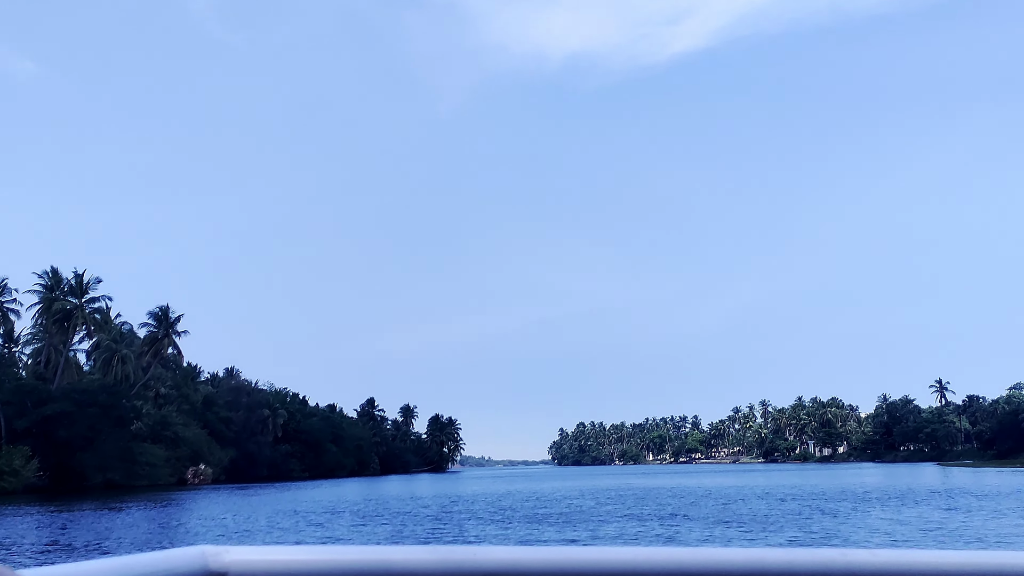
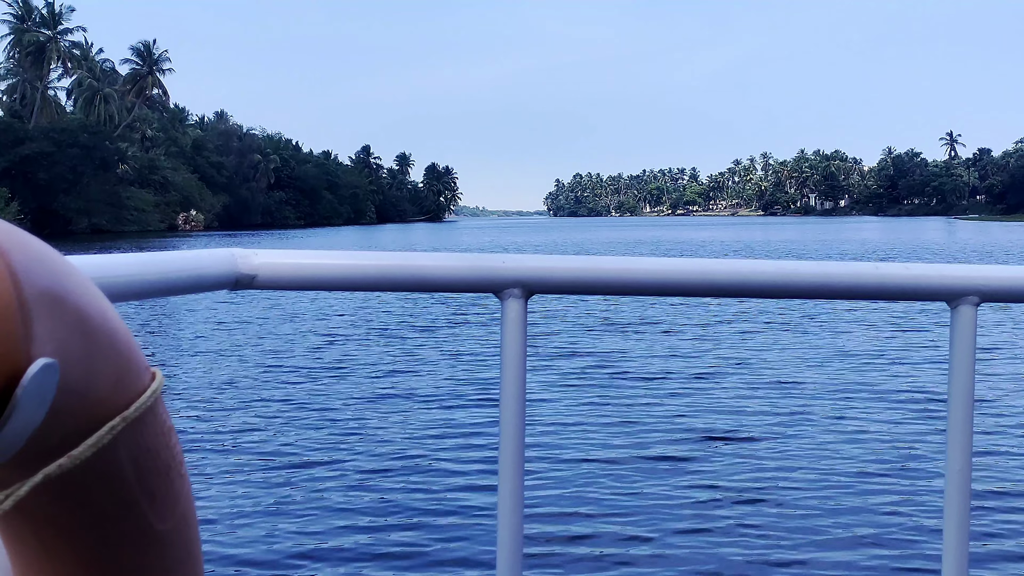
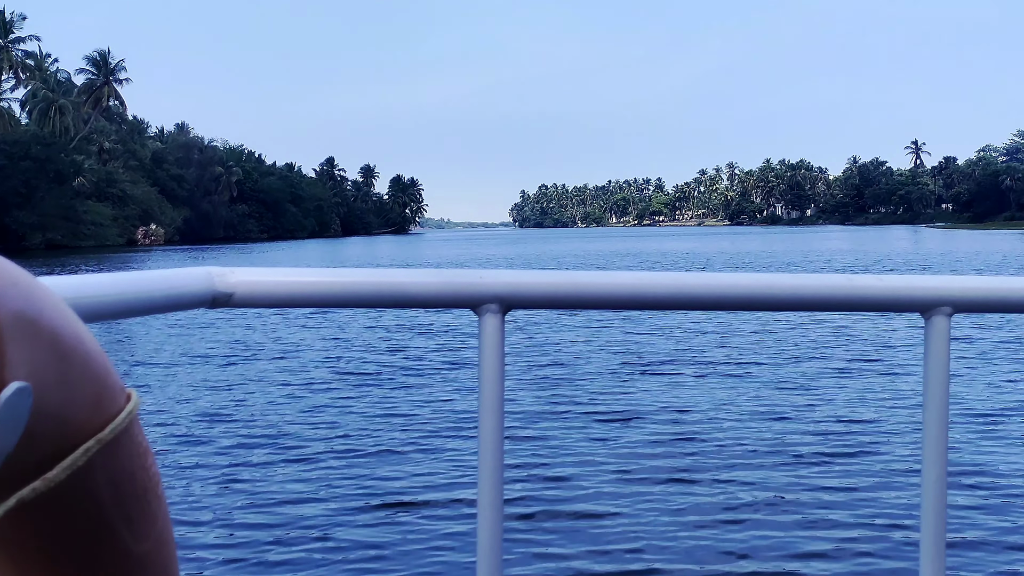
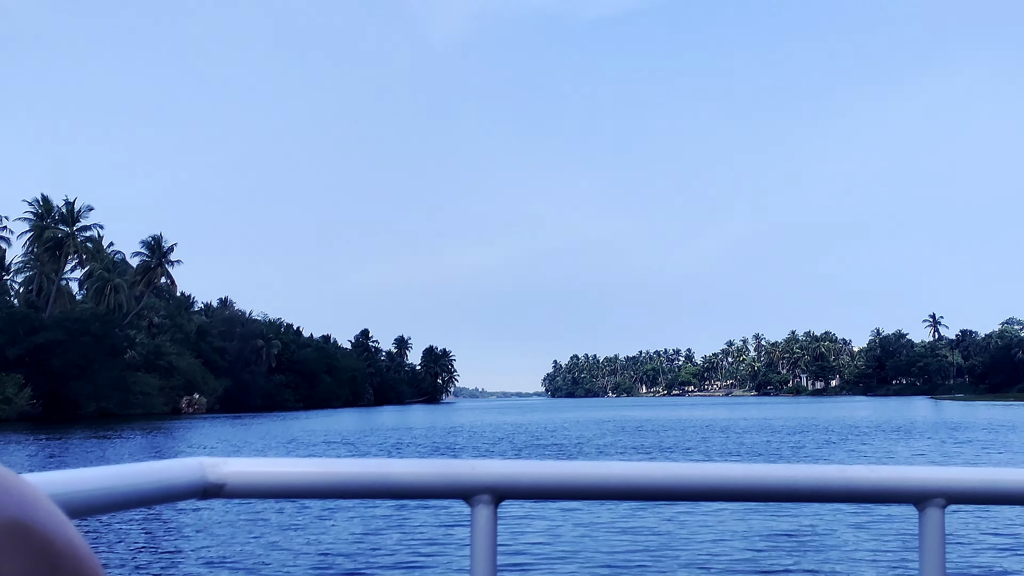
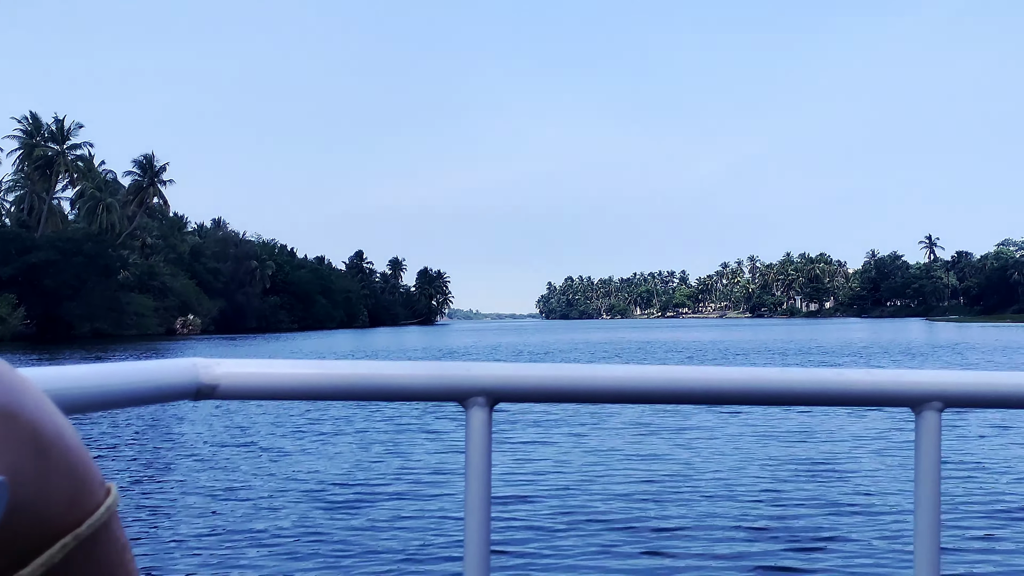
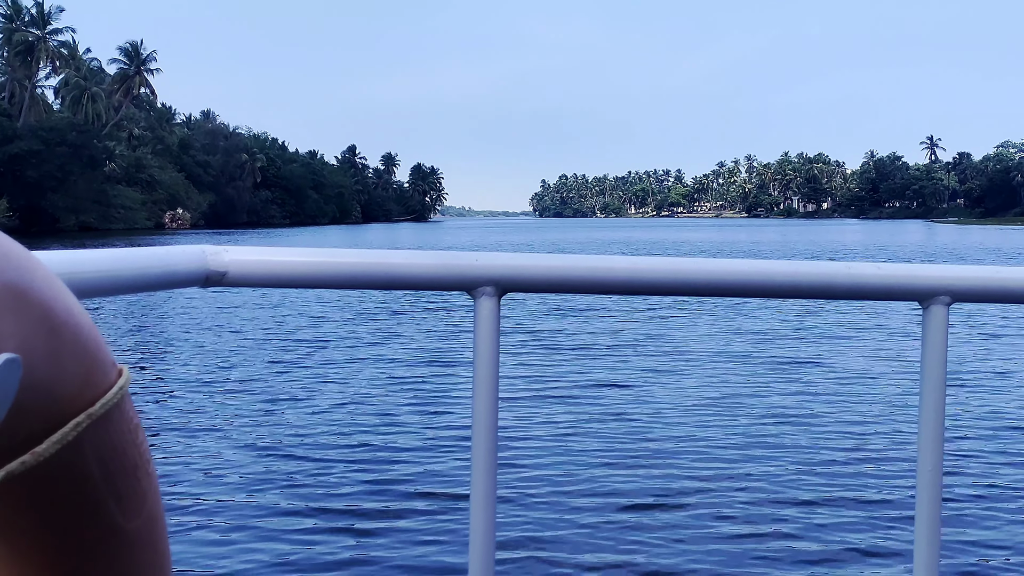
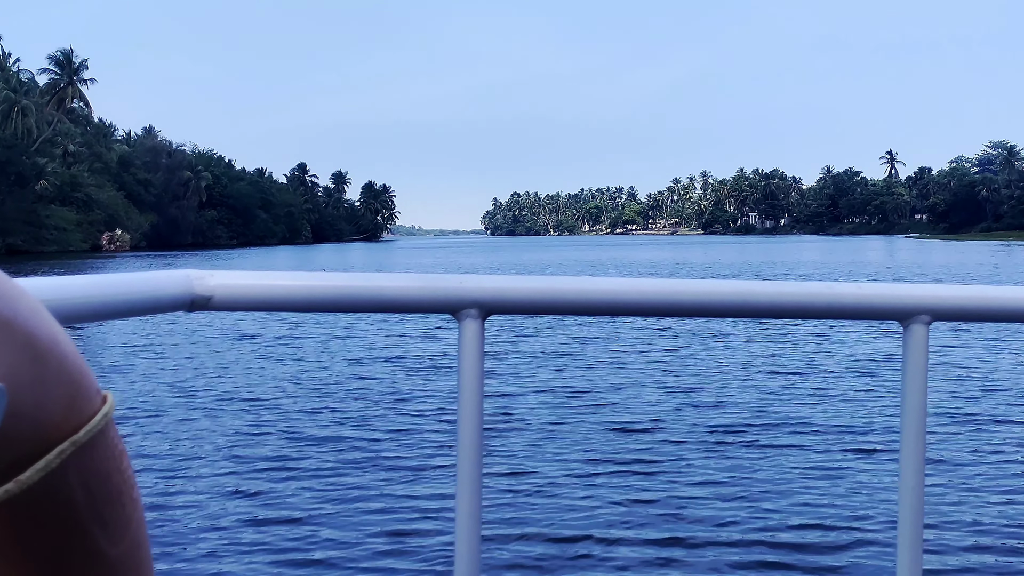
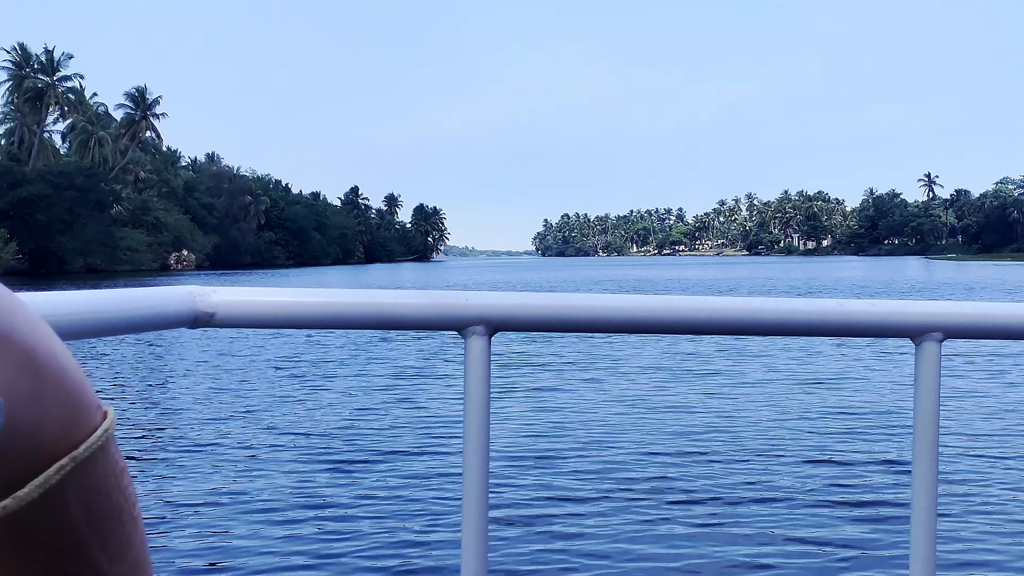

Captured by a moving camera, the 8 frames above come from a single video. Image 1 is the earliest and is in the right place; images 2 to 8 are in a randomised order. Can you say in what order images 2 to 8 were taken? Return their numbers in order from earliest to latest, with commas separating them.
4, 5, 8, 6, 2, 3, 7
